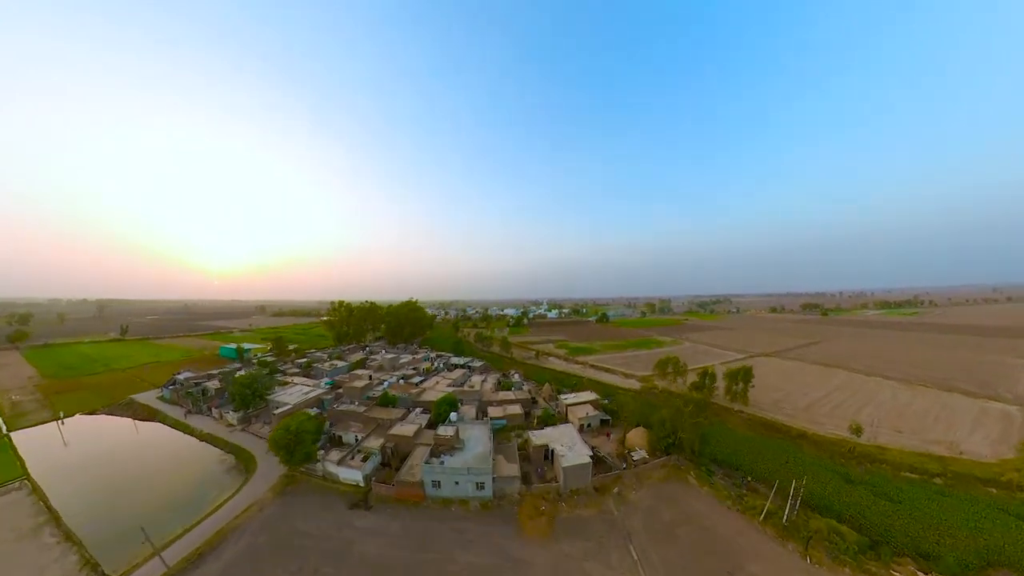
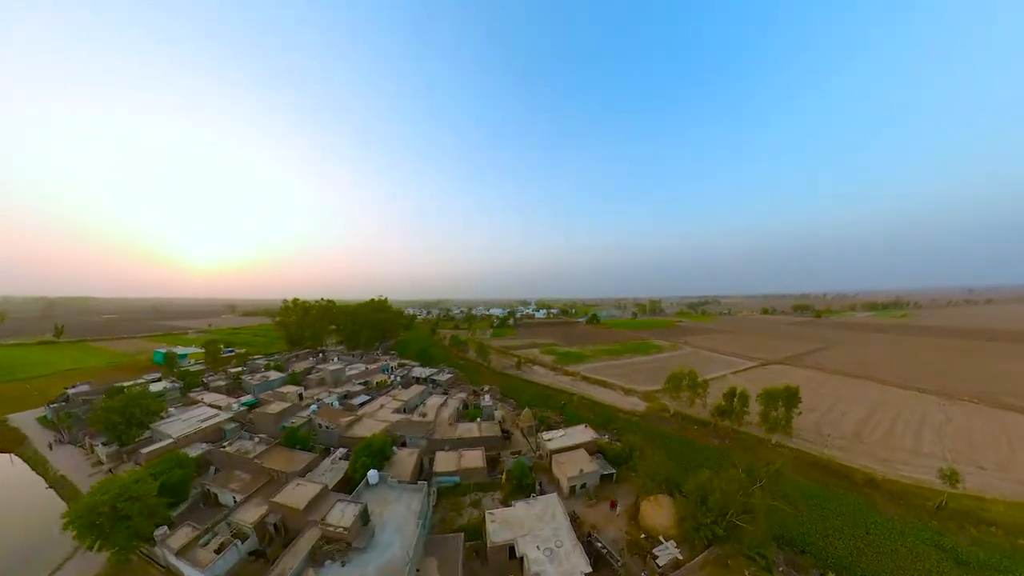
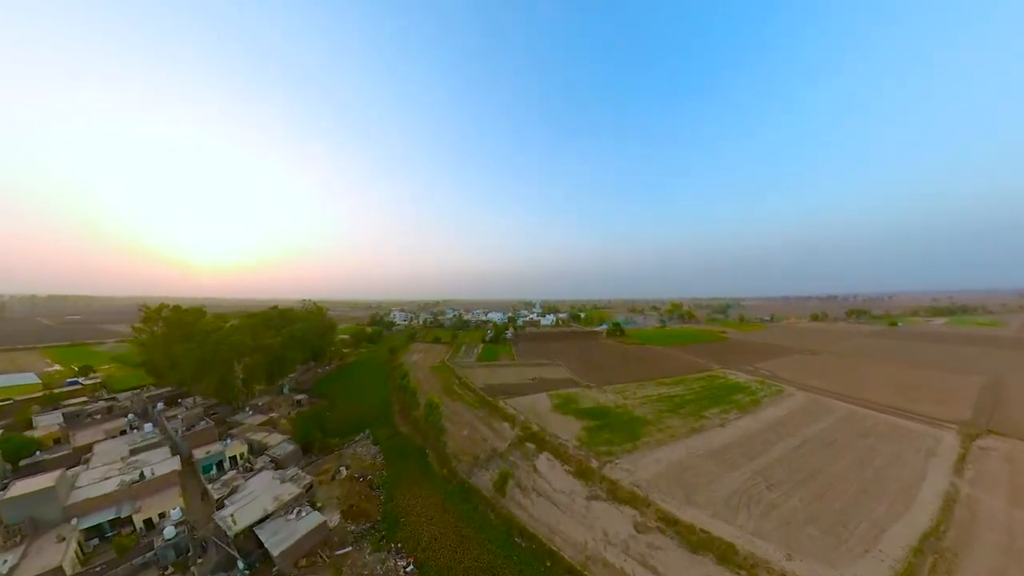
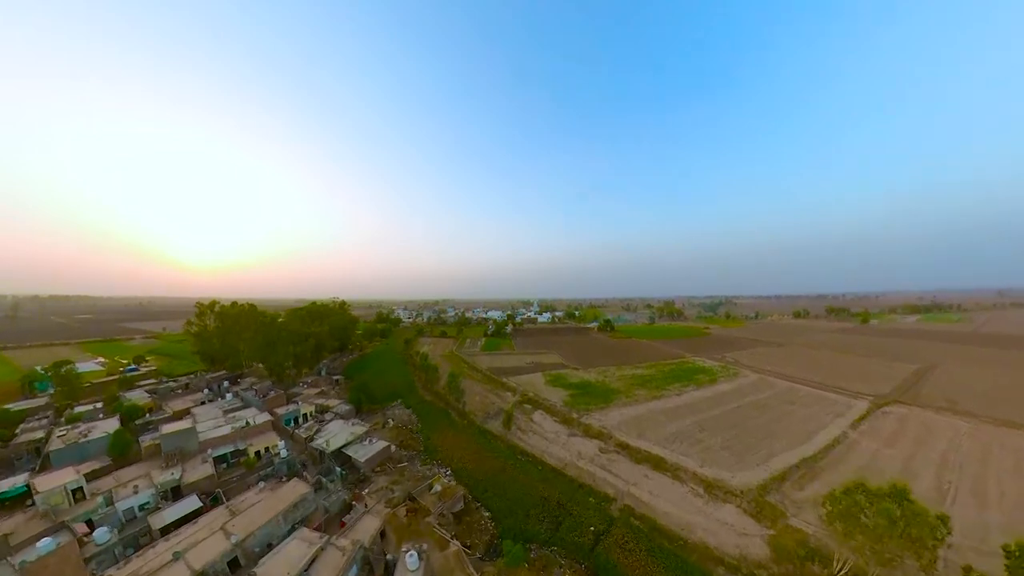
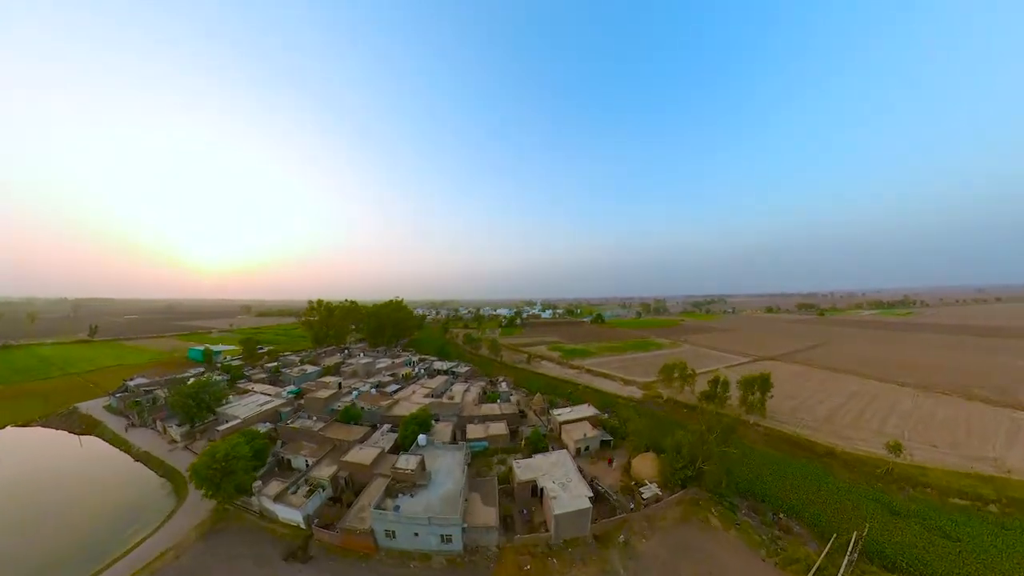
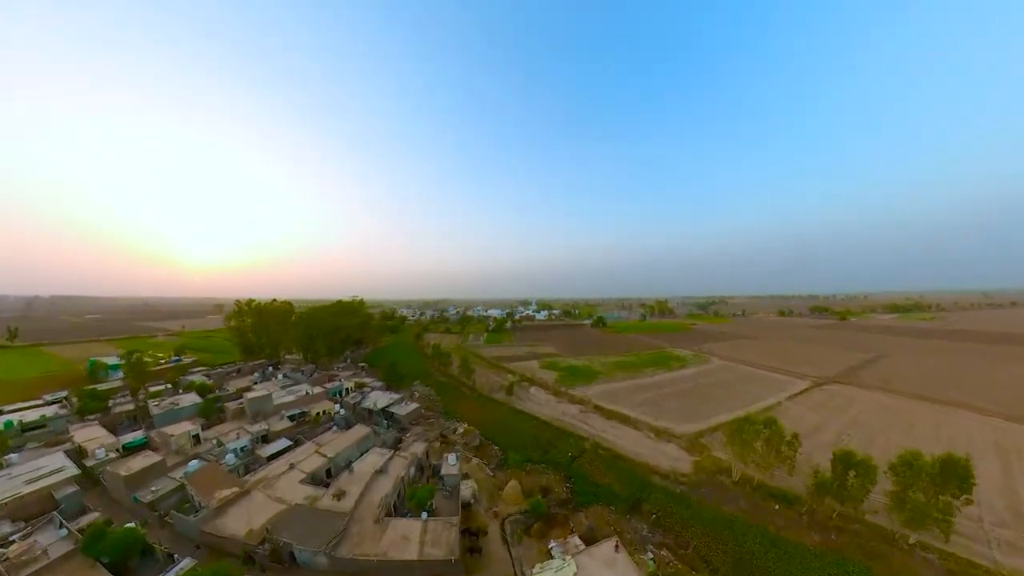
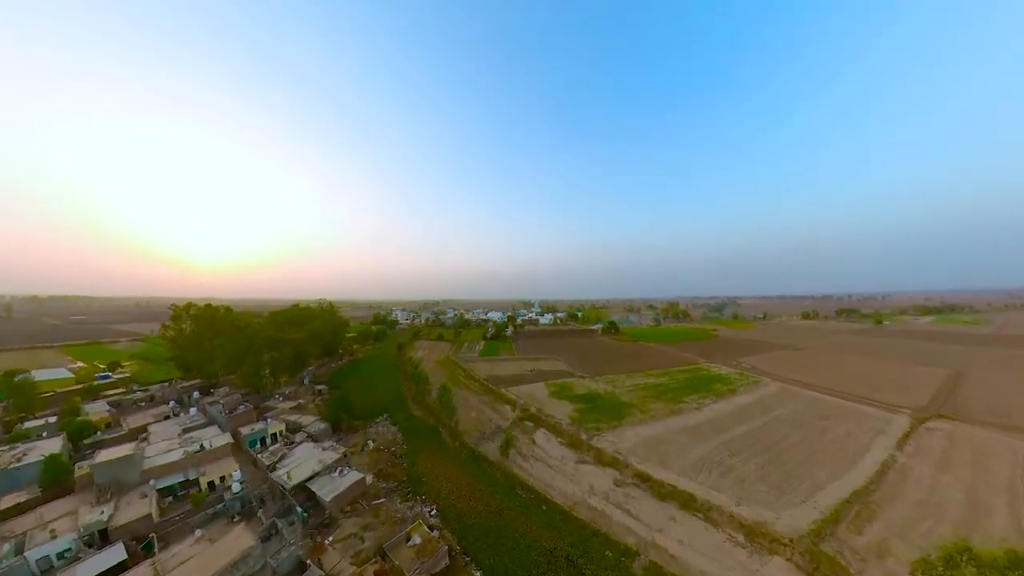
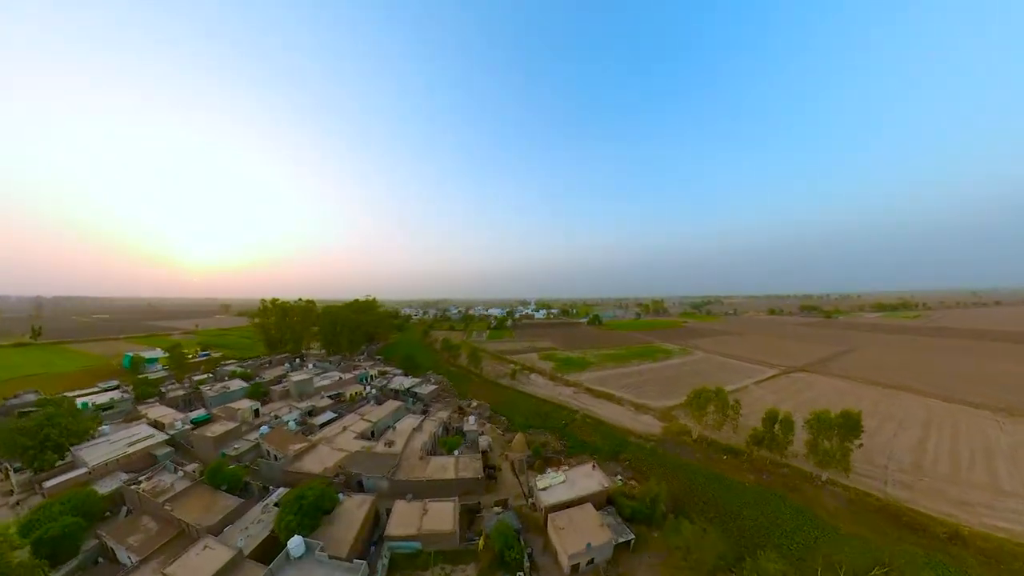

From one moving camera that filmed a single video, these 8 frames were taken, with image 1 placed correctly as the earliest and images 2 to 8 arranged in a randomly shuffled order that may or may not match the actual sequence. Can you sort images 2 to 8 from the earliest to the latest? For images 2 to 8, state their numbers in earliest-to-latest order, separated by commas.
5, 2, 8, 6, 4, 7, 3
